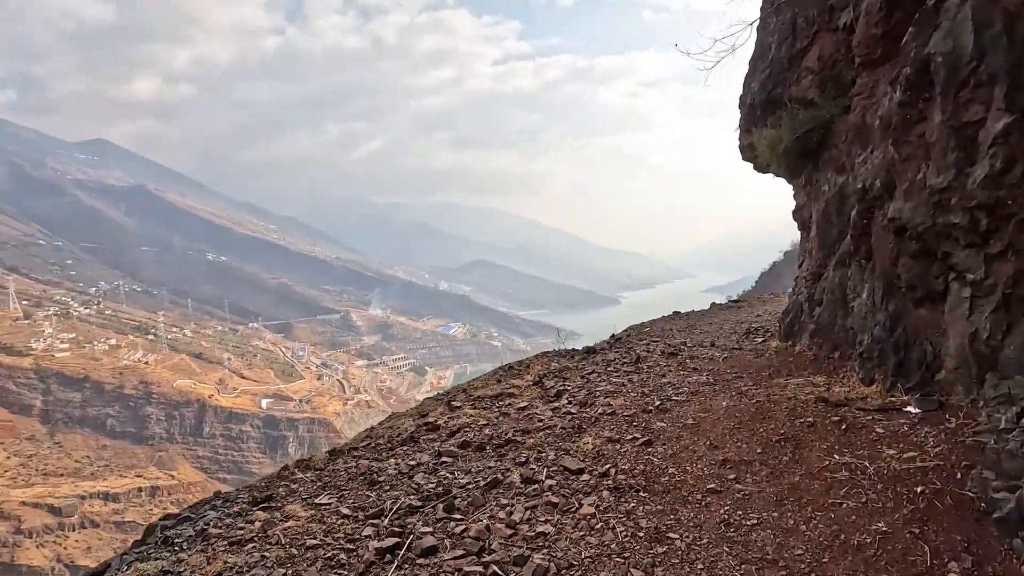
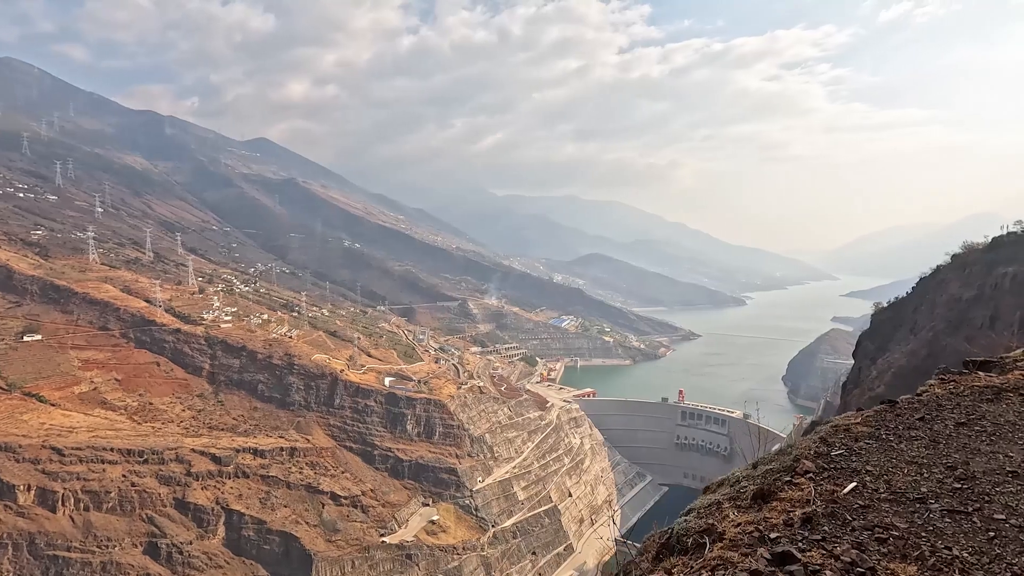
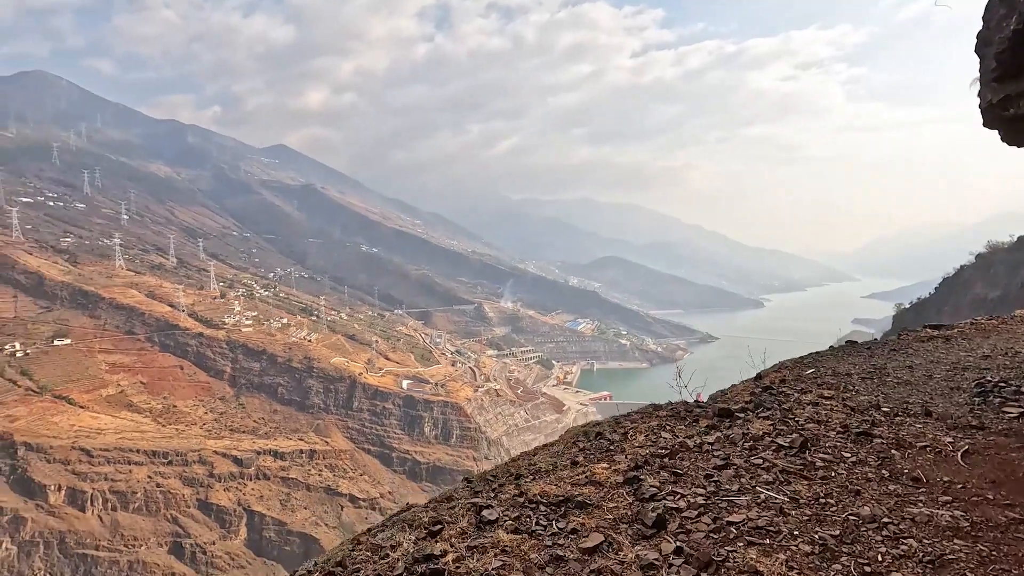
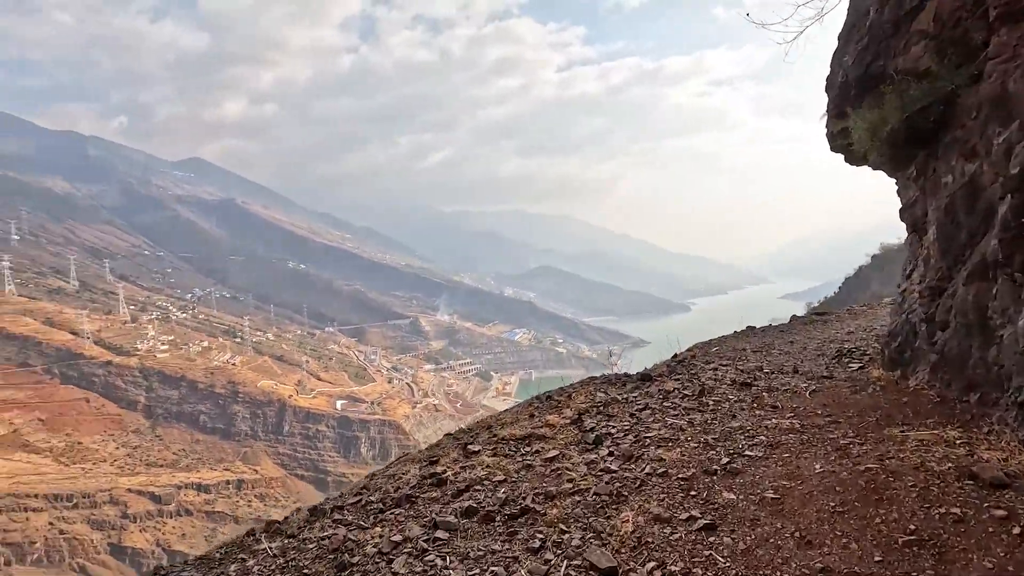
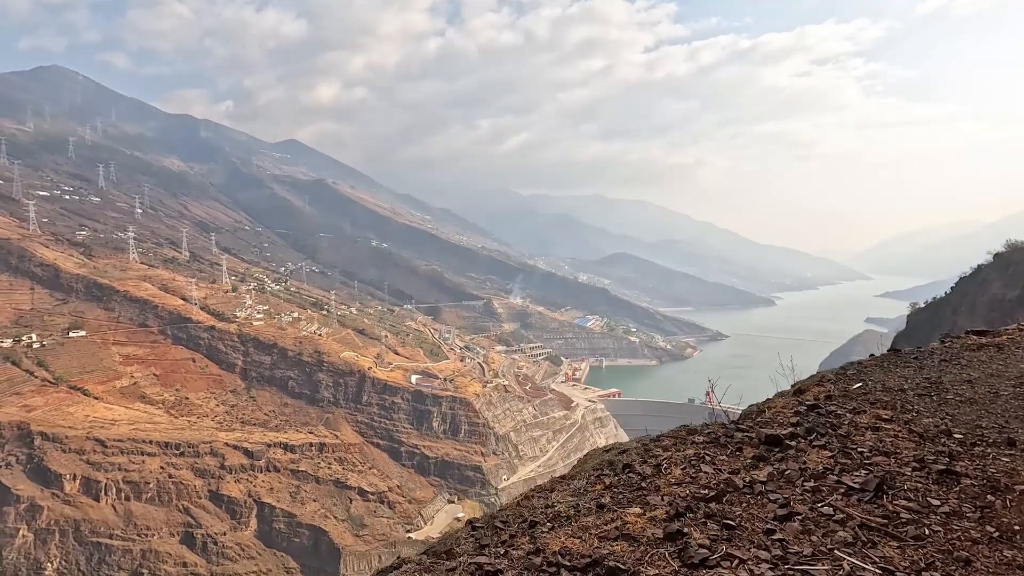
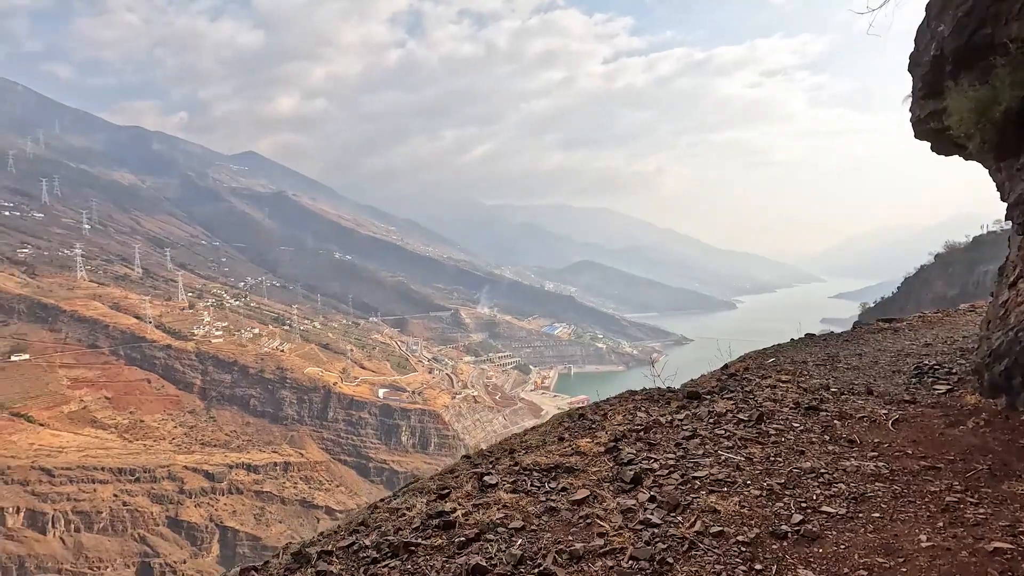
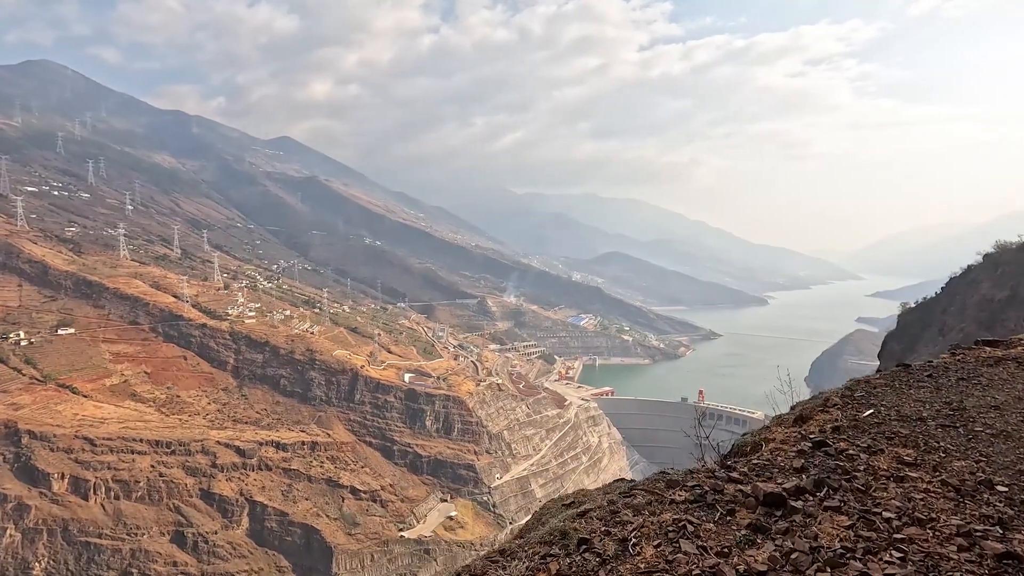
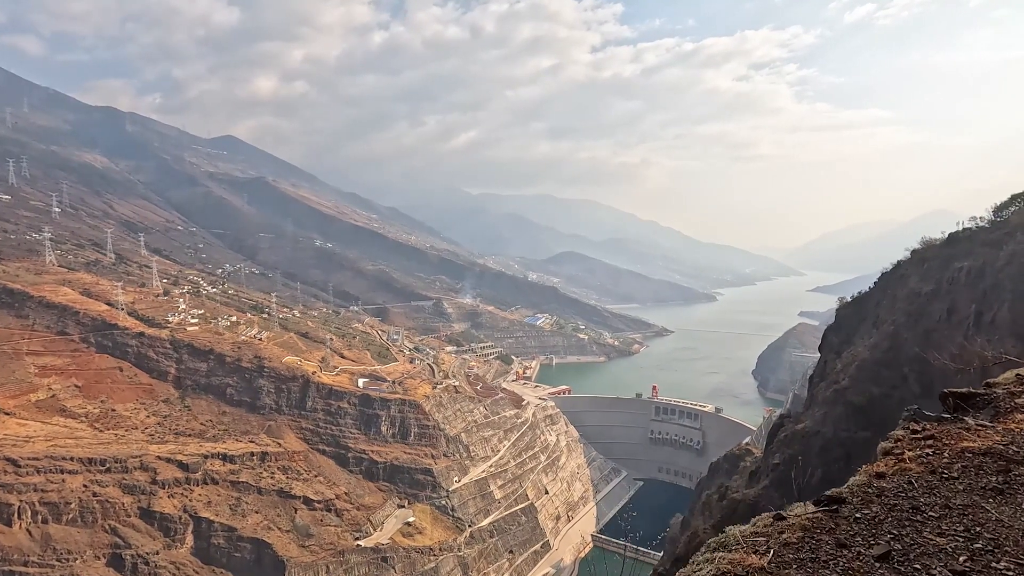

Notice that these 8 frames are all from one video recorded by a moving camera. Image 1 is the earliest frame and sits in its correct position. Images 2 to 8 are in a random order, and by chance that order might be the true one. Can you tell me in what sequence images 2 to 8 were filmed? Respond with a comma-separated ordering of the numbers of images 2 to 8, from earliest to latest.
4, 6, 3, 5, 7, 2, 8
